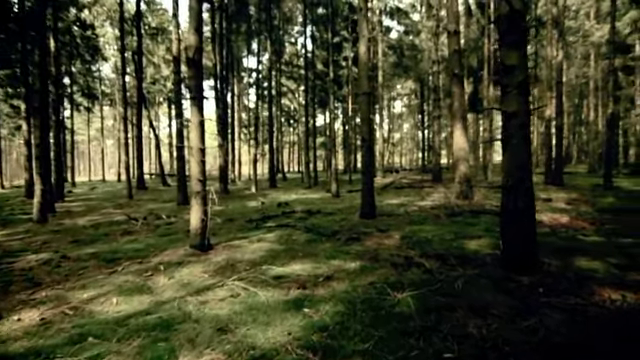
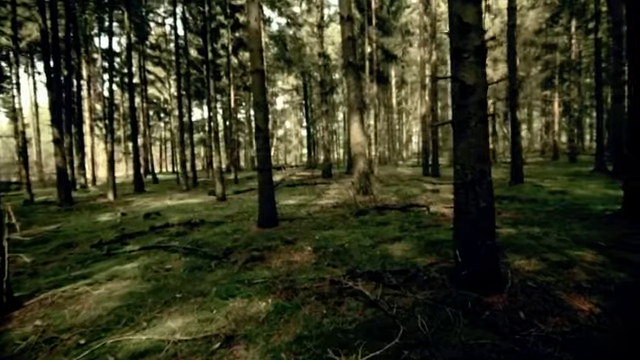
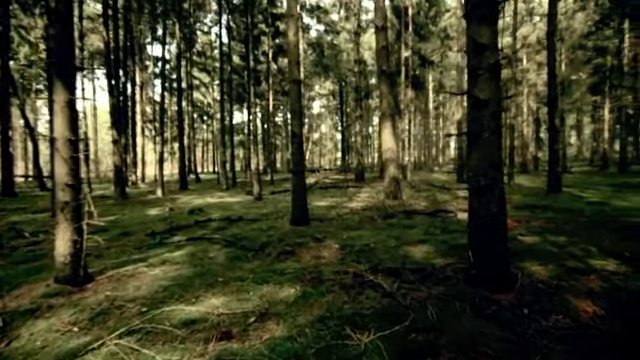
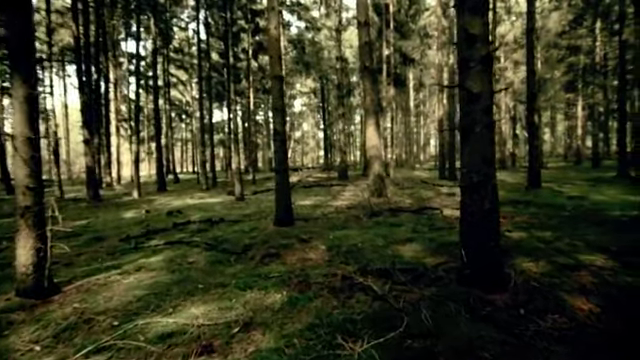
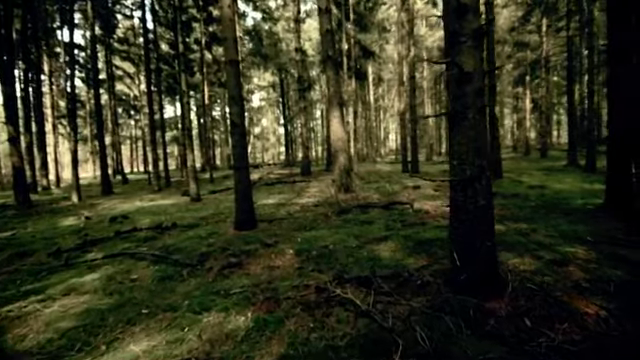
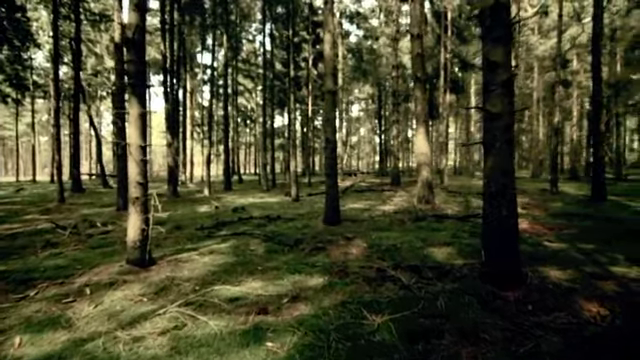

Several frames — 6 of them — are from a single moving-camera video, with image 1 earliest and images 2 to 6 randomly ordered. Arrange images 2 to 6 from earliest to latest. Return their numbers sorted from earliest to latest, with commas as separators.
6, 3, 4, 2, 5
